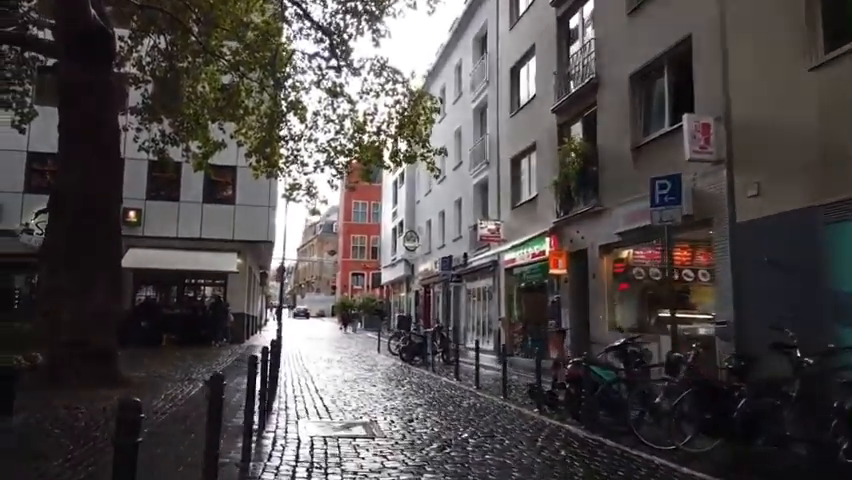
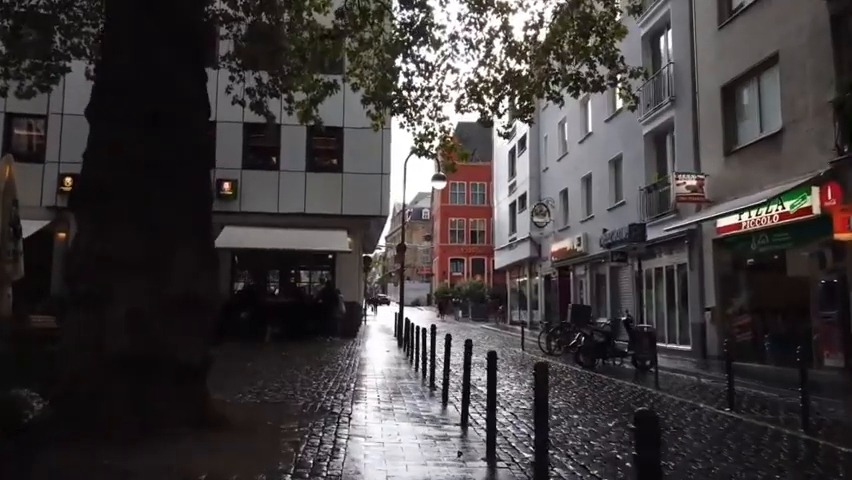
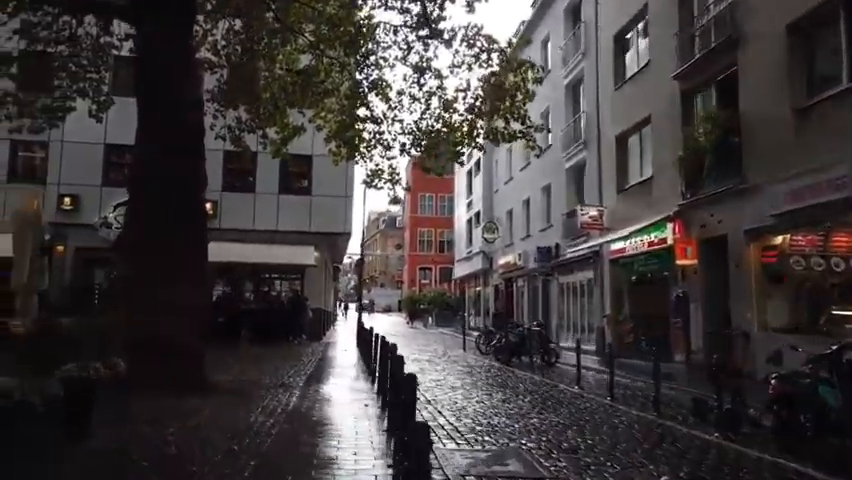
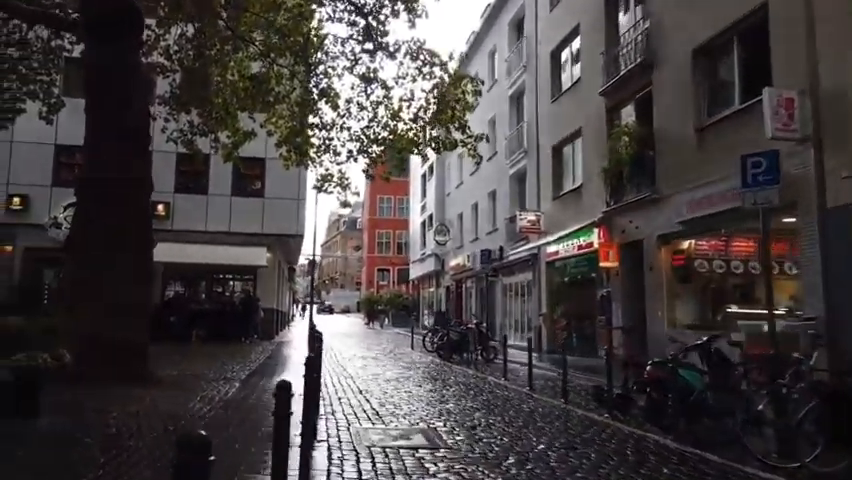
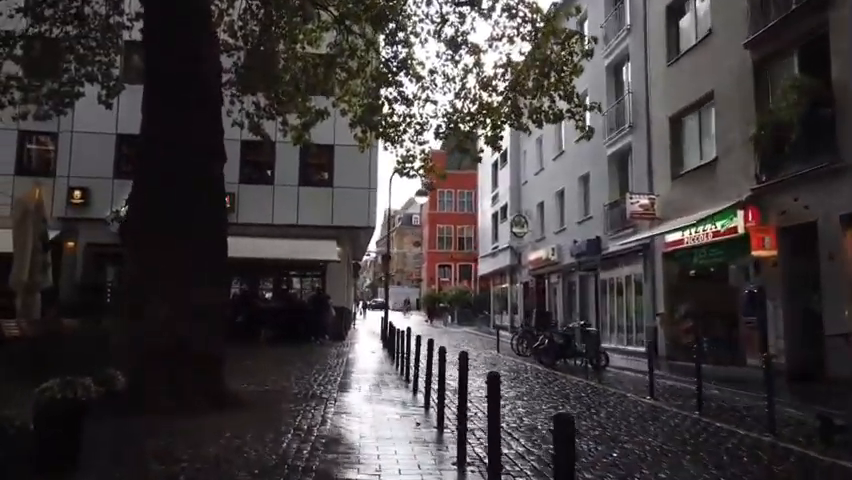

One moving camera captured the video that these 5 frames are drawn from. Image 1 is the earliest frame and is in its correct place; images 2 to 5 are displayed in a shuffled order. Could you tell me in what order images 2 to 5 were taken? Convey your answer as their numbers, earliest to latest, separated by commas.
4, 3, 5, 2
